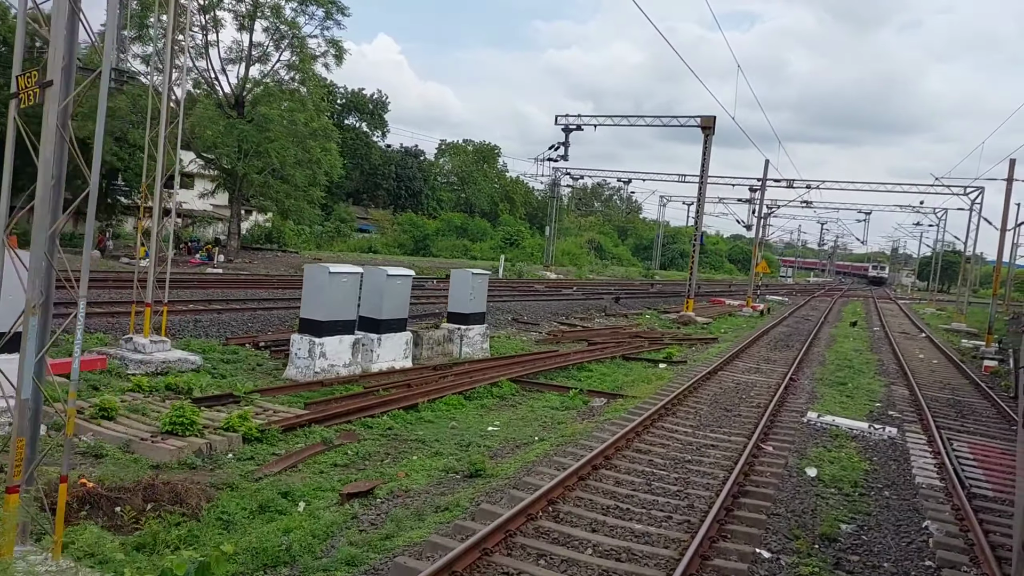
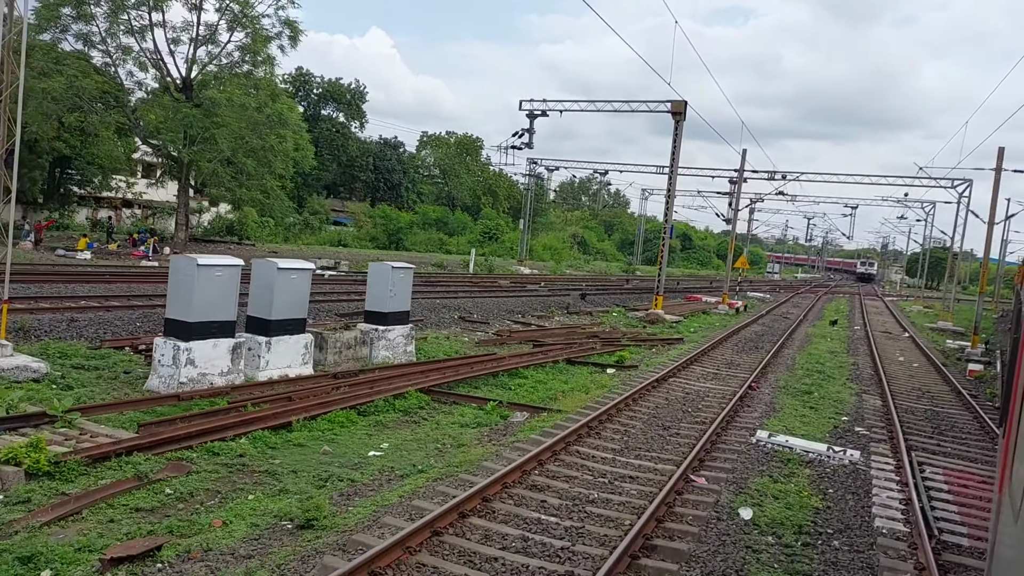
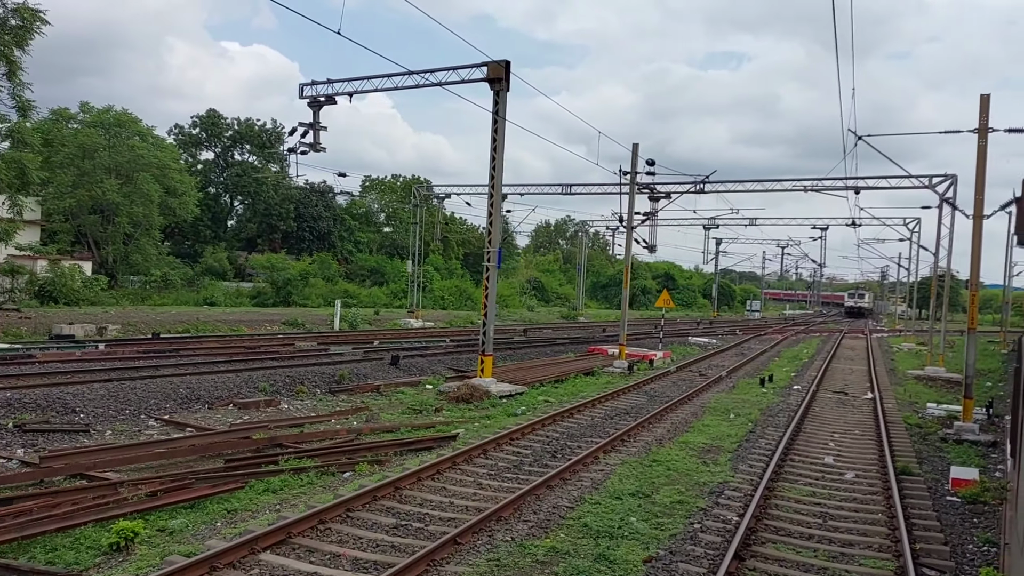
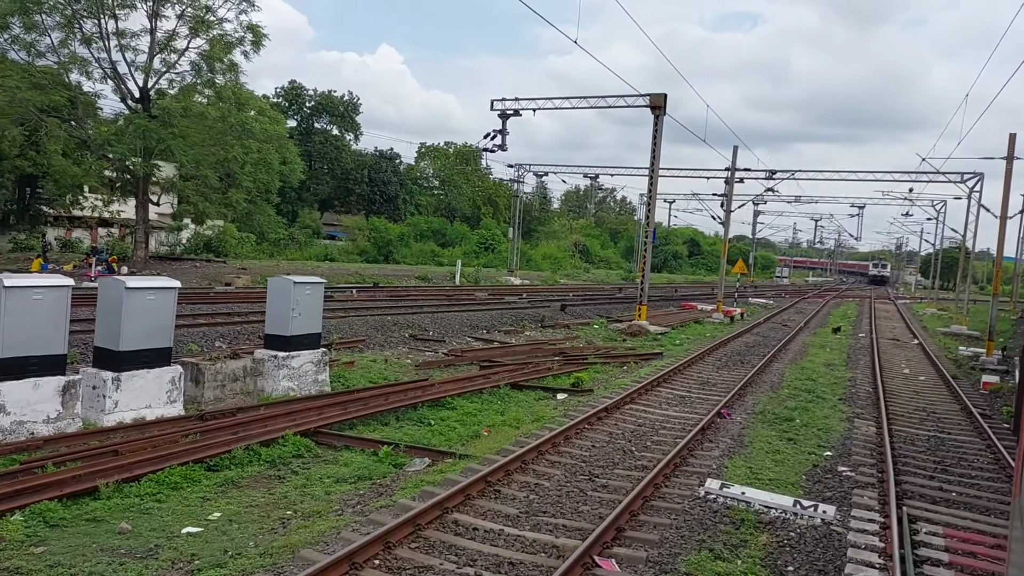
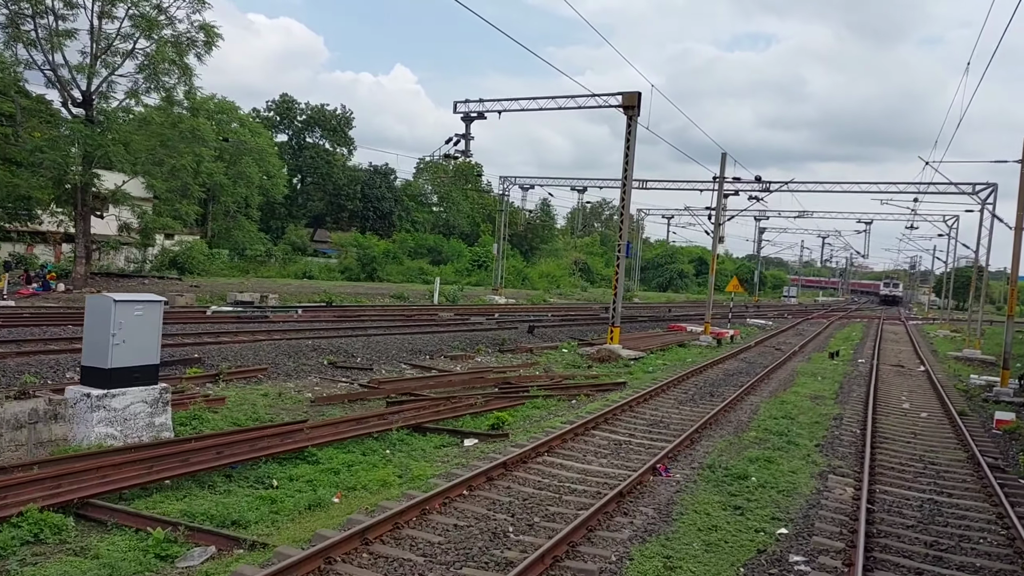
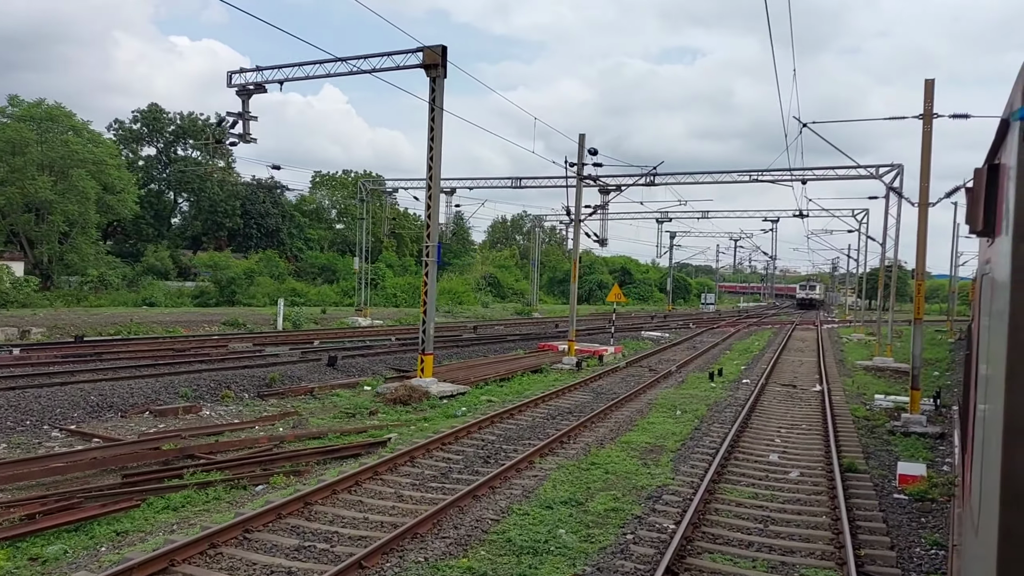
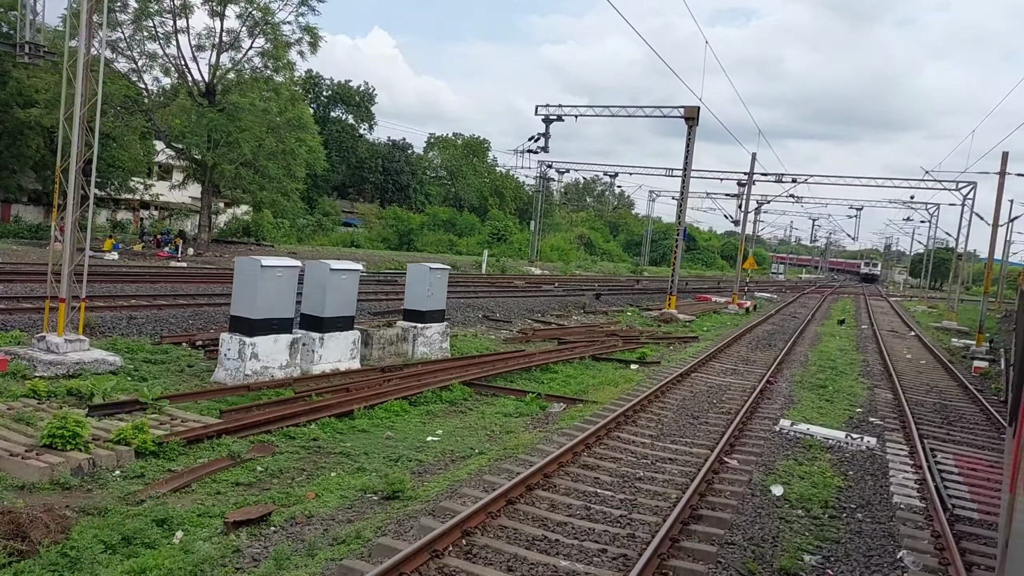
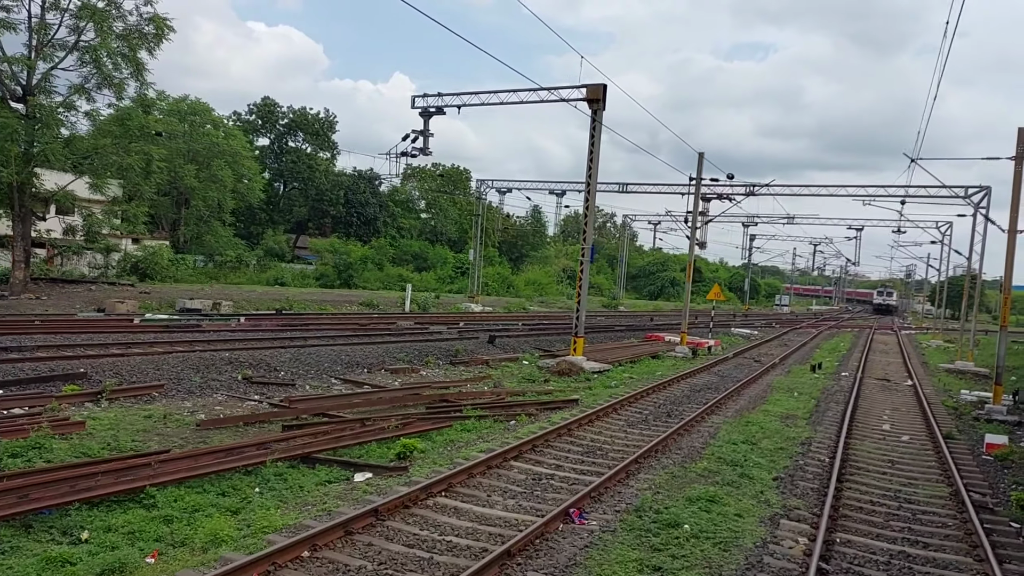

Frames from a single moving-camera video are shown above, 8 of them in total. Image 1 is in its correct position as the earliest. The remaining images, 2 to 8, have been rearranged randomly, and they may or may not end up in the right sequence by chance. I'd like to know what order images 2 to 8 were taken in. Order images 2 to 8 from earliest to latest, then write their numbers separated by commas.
7, 2, 4, 5, 8, 3, 6
